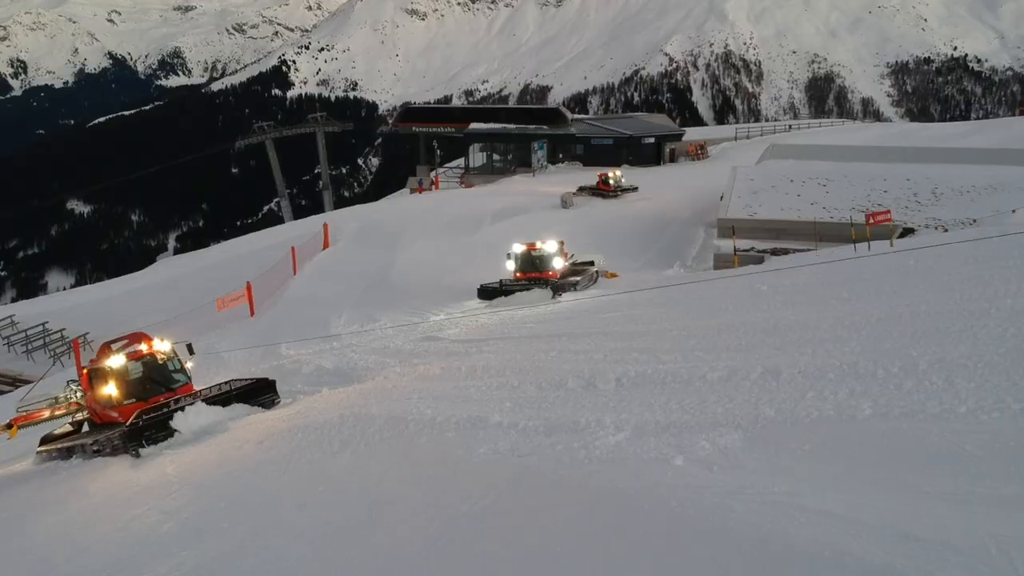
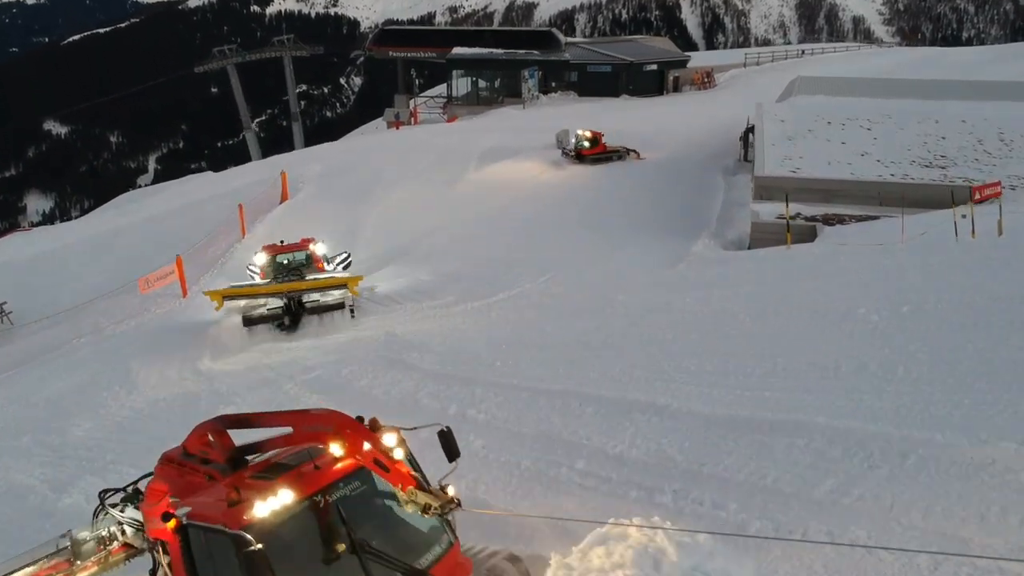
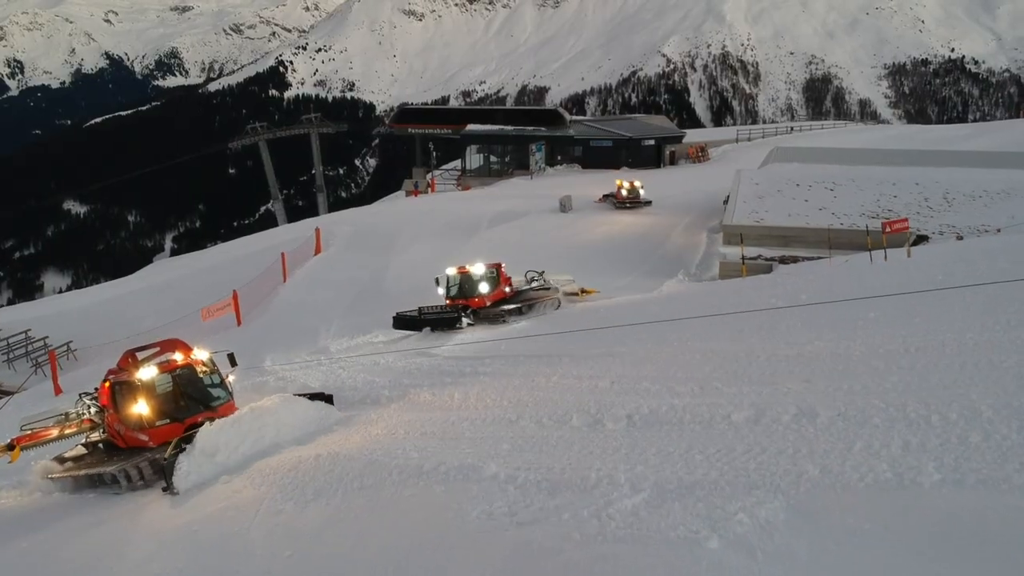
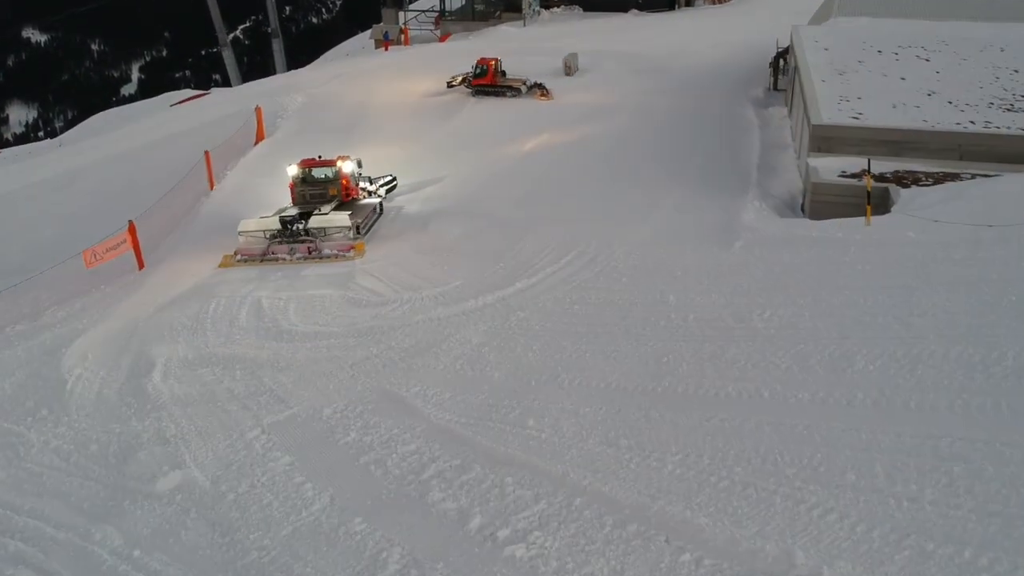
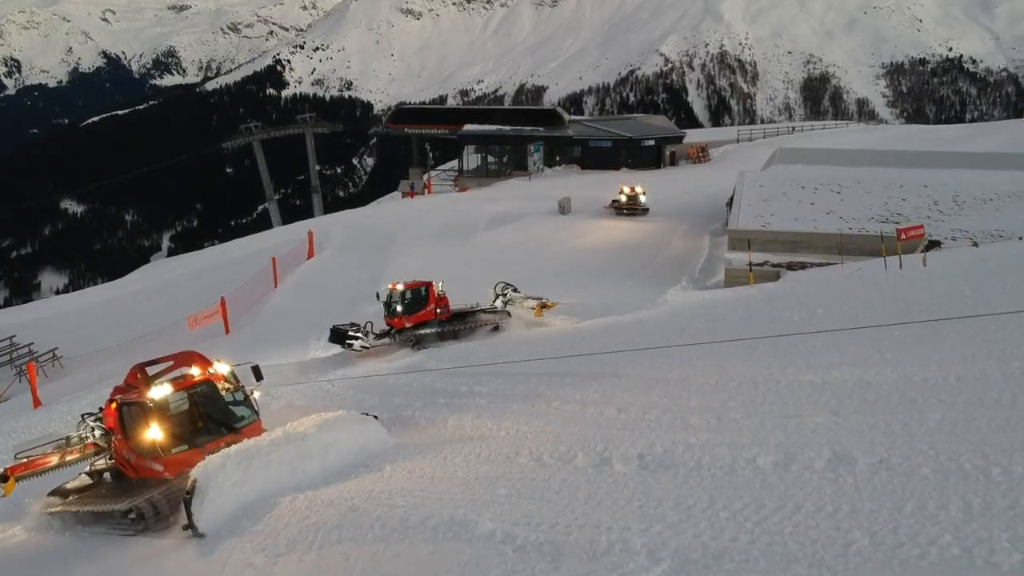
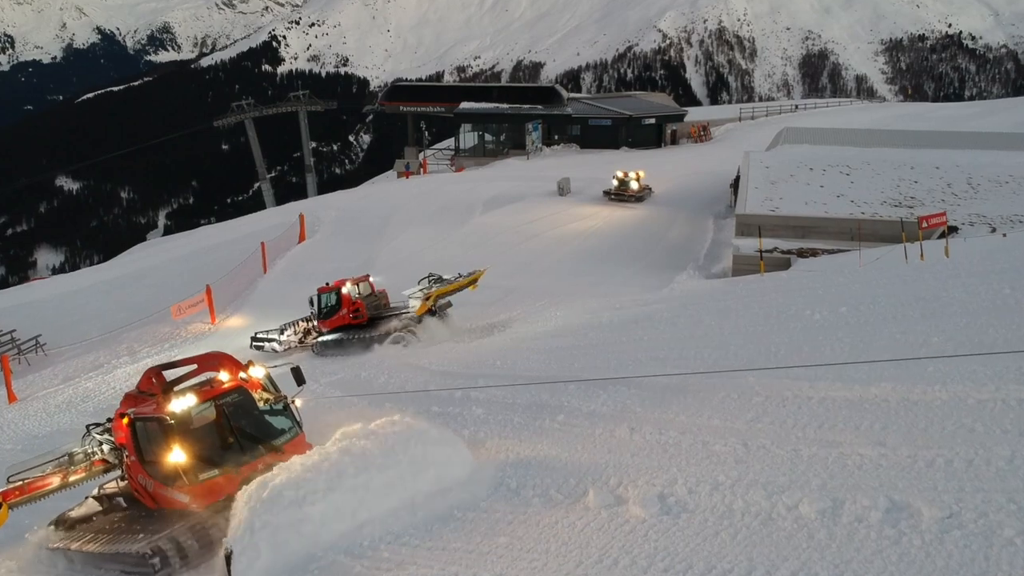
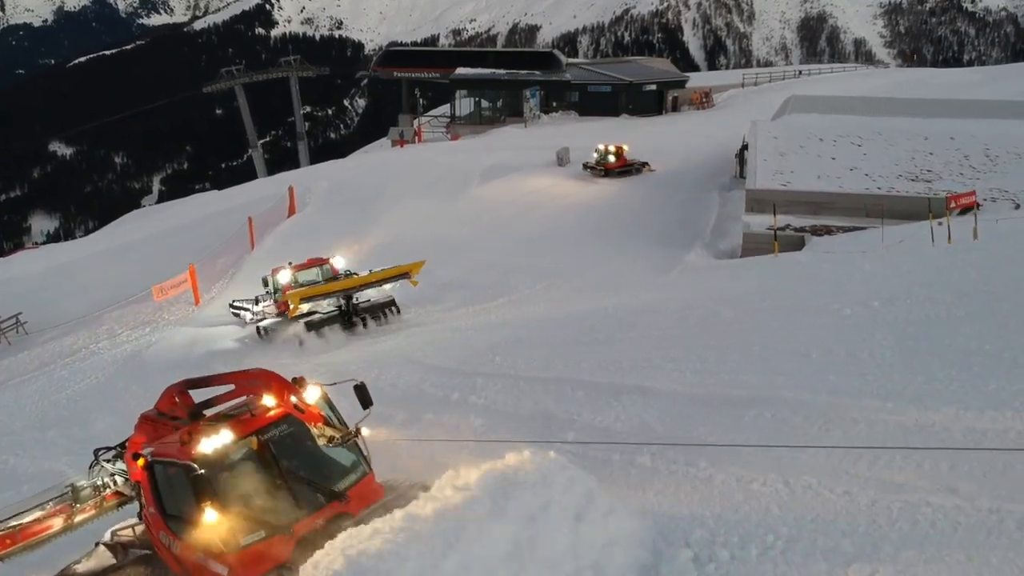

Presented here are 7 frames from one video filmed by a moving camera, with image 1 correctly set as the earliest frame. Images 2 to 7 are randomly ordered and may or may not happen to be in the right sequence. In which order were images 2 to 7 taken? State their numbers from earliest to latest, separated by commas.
3, 5, 6, 7, 2, 4
